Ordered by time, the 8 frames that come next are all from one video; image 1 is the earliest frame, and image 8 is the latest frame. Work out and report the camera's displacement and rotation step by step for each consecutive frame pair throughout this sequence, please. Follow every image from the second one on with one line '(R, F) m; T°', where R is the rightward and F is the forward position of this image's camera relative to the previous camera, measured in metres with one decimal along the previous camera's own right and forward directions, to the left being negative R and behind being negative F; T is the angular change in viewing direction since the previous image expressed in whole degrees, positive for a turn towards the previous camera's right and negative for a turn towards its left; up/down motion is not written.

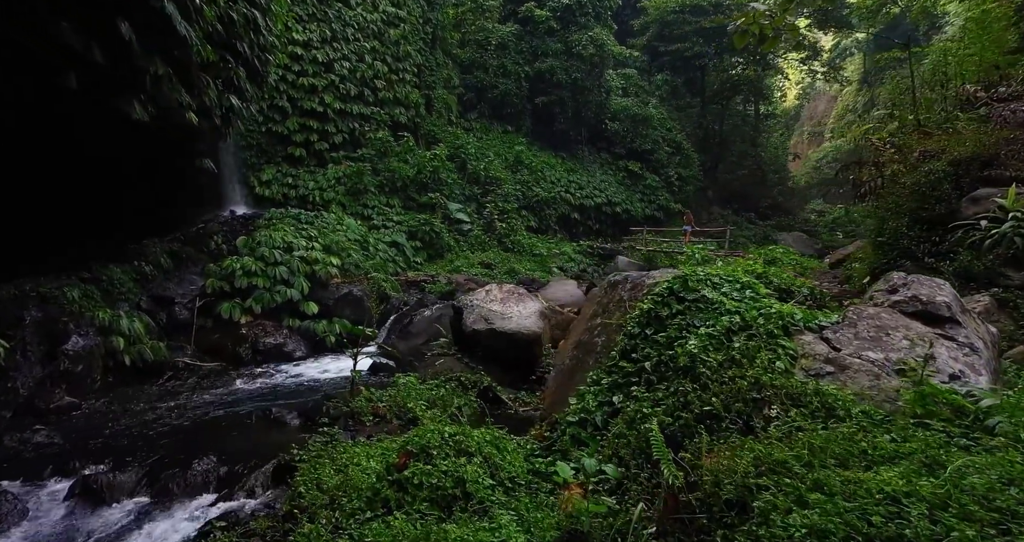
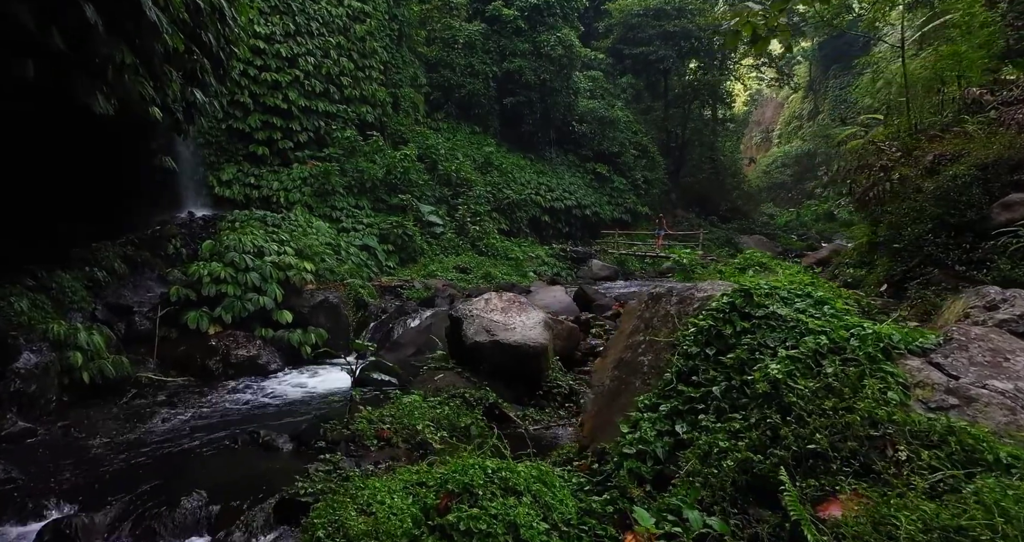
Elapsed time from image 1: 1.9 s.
(-0.4, +0.3) m; +4°
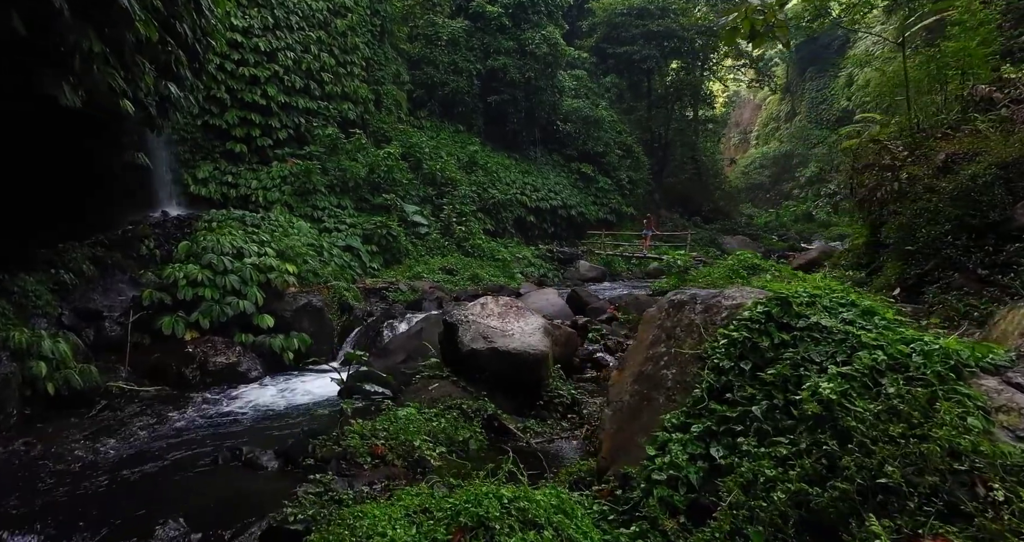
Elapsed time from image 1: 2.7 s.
(-0.2, +0.3) m; +2°
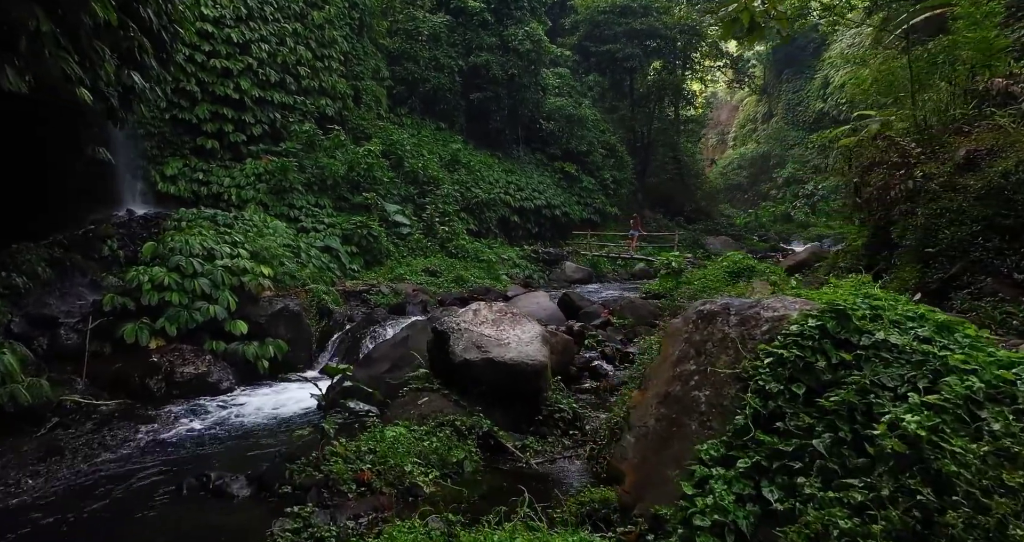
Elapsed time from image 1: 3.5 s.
(-0.1, +0.4) m; +2°
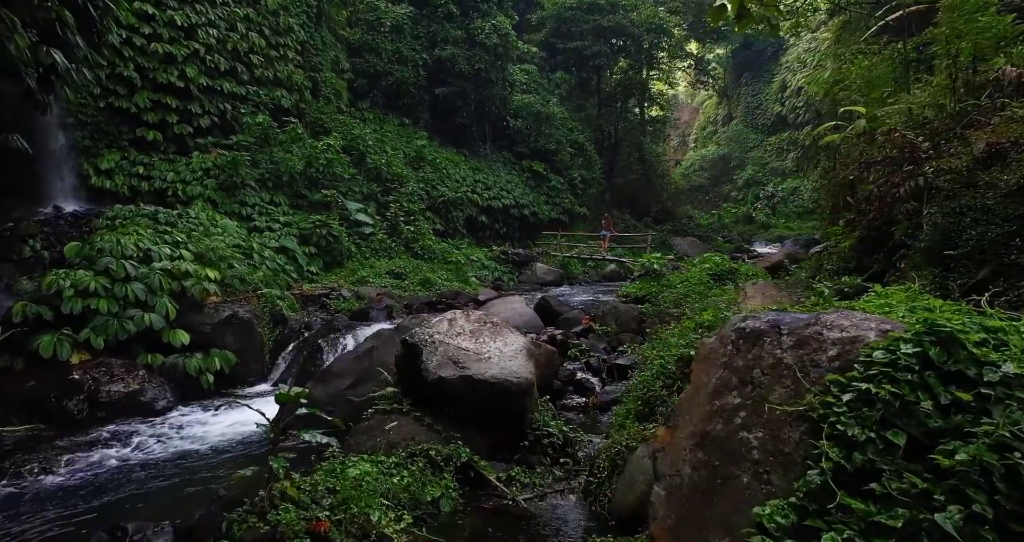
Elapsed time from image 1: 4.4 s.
(-0.1, +0.6) m; +4°
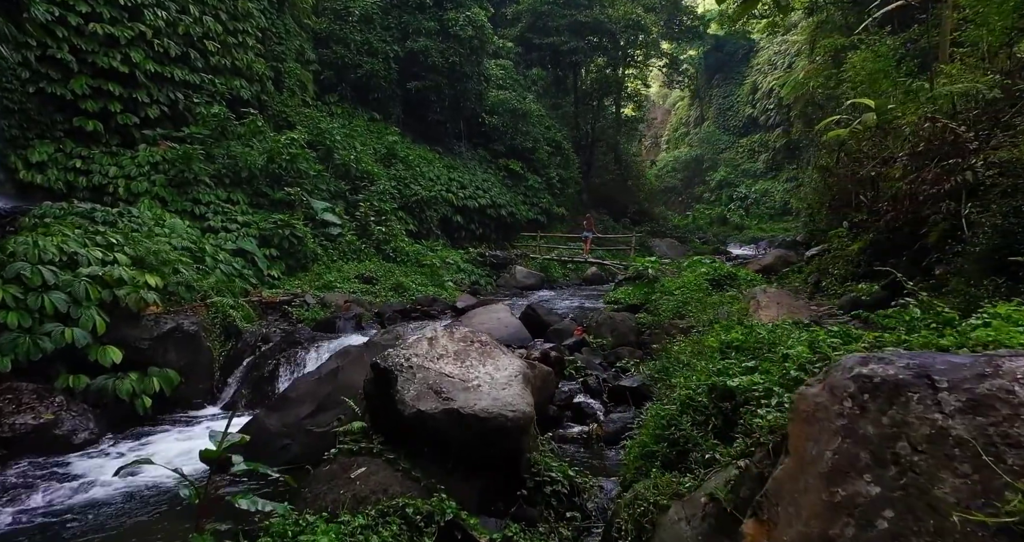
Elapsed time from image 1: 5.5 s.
(-0.1, +0.7) m; +3°
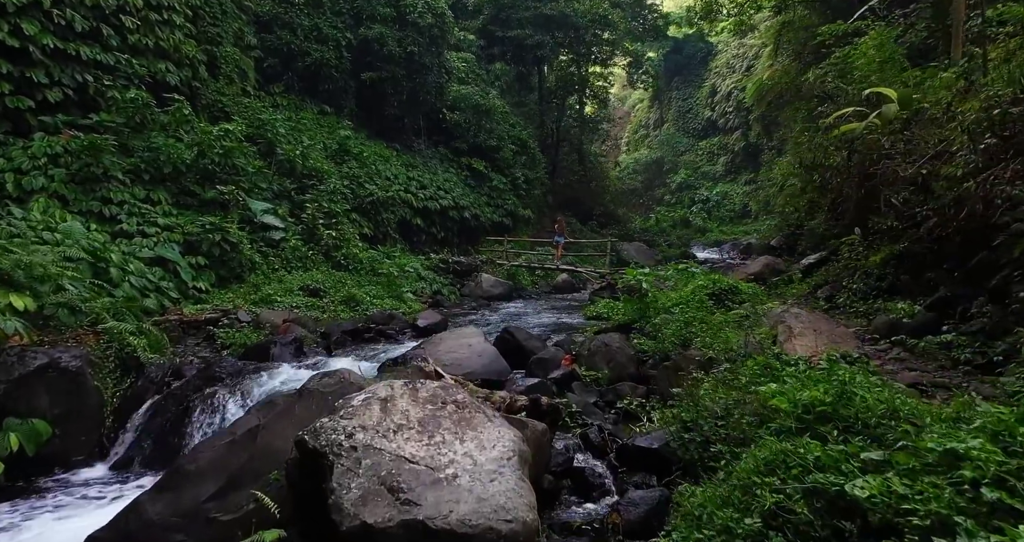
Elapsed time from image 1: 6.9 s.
(-0.1, +1.1) m; +4°
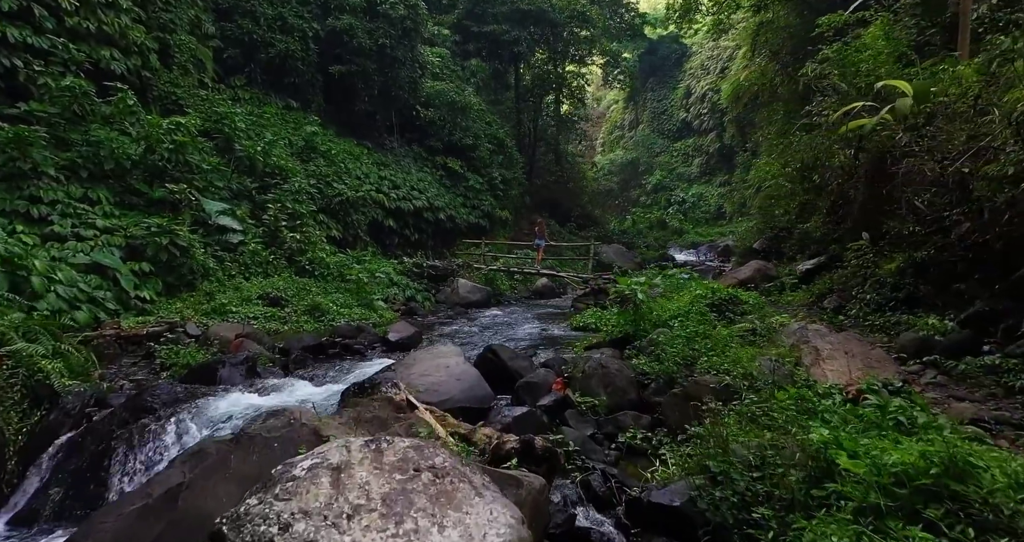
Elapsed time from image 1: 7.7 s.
(-0.1, +0.7) m; +3°
